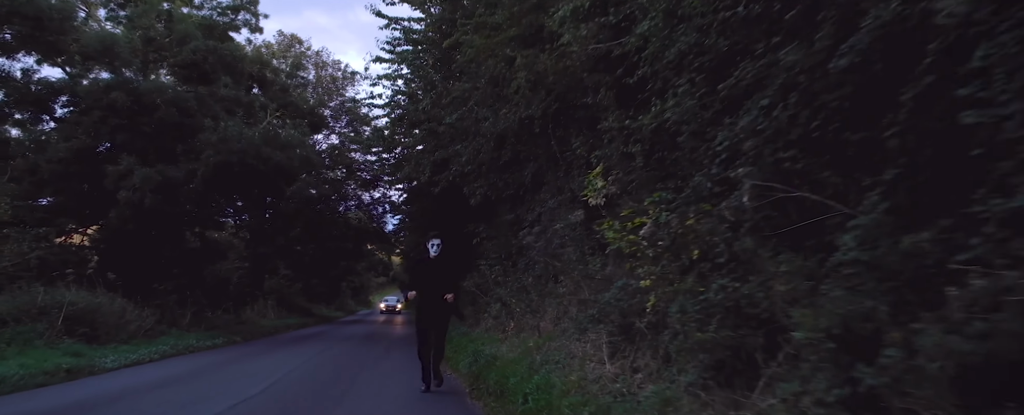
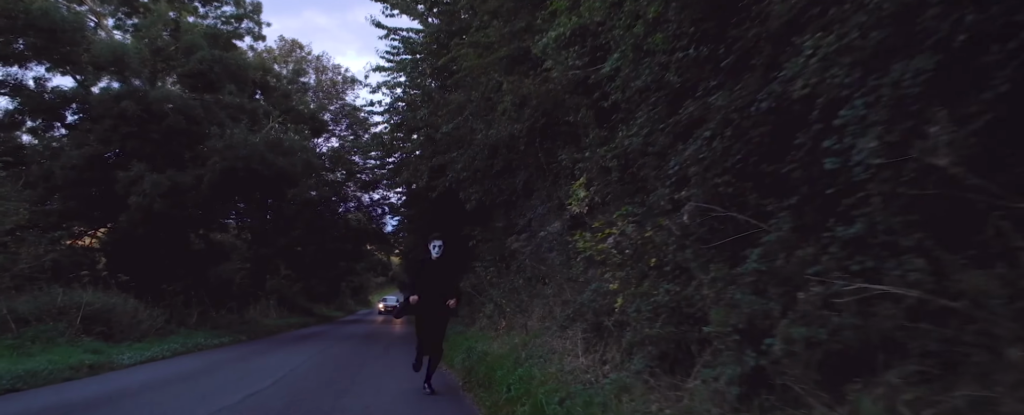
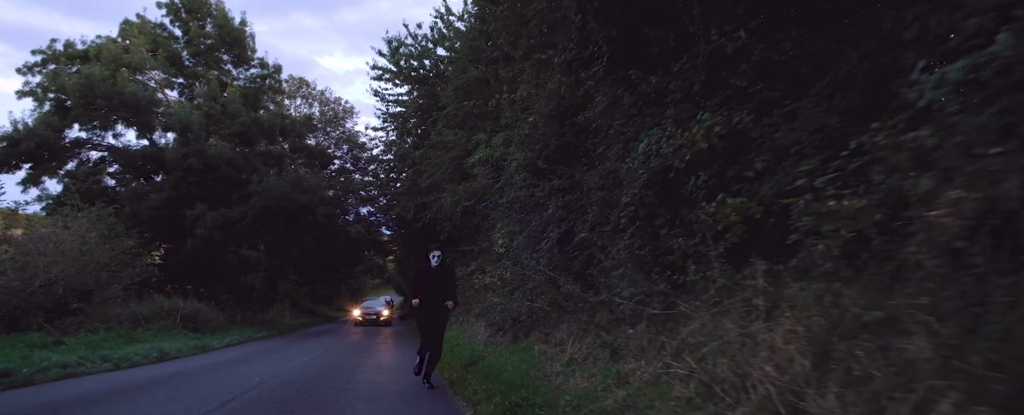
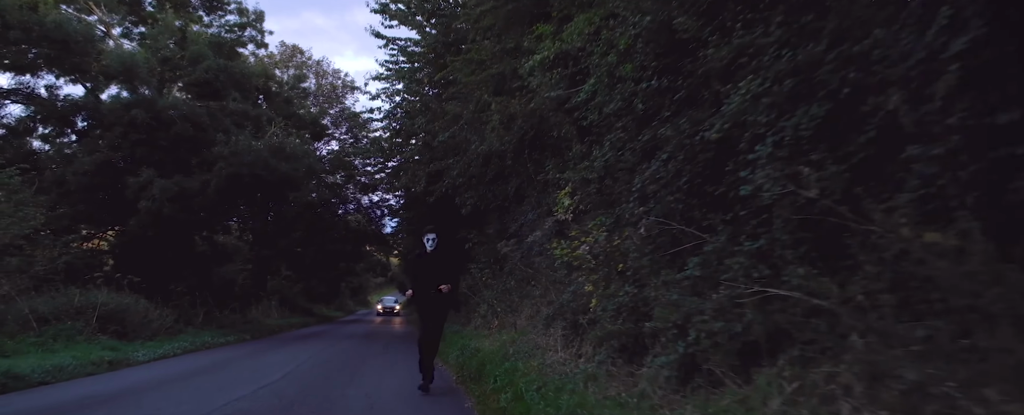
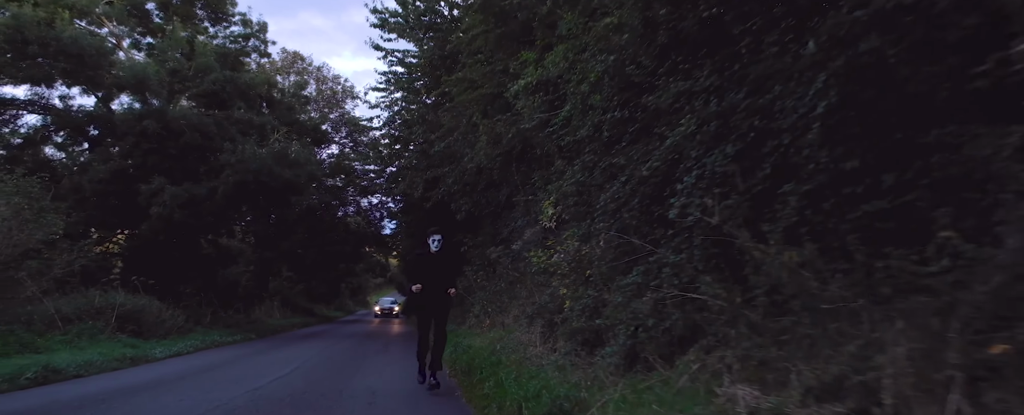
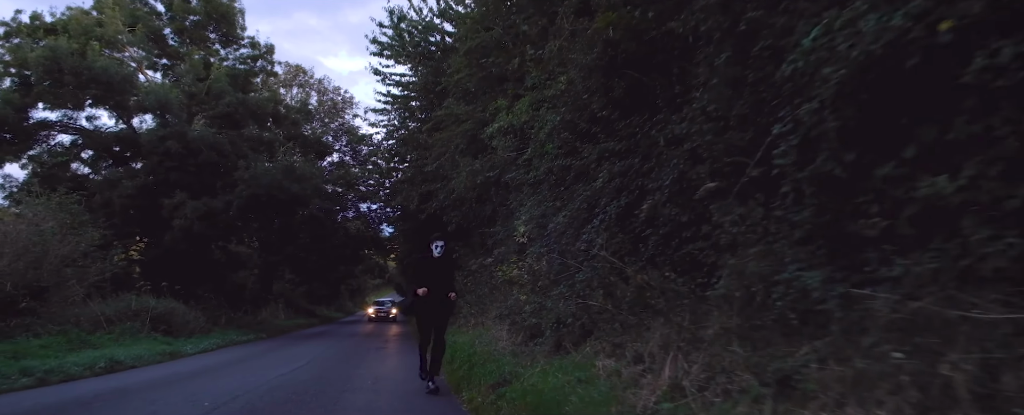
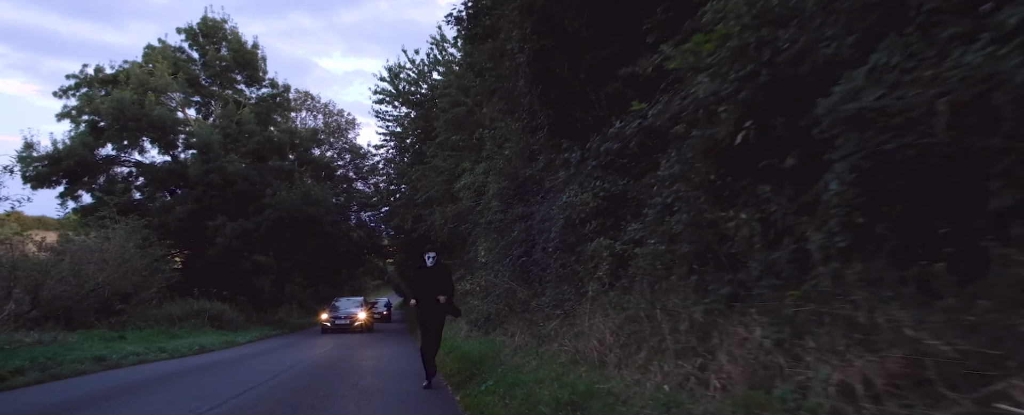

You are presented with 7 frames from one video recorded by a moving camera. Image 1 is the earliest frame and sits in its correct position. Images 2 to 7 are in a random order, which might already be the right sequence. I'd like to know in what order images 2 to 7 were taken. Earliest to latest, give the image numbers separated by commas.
2, 4, 5, 6, 3, 7
